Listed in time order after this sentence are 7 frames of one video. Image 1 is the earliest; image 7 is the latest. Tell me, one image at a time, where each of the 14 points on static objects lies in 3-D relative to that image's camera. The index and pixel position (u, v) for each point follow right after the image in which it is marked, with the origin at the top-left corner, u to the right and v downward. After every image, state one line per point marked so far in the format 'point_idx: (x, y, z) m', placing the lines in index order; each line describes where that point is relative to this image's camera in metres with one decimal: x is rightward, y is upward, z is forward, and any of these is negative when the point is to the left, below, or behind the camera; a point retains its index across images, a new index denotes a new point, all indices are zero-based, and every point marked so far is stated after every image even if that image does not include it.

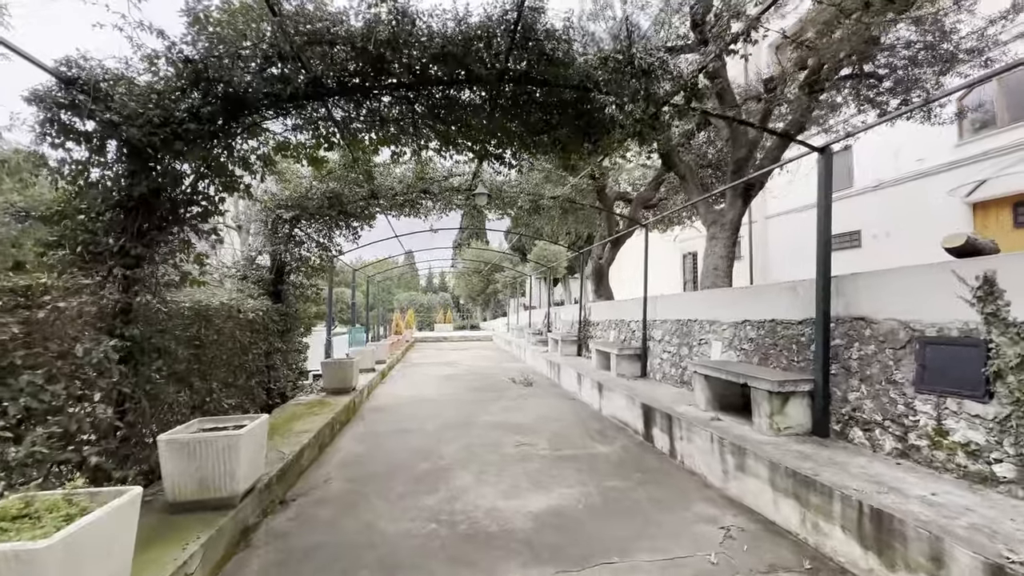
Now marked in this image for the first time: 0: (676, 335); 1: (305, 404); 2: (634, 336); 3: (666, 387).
0: (+2.0, -0.6, +5.4) m
1: (-2.5, -1.4, +5.3) m
2: (+1.8, -0.7, +6.6) m
3: (+1.7, -1.1, +5.1) m
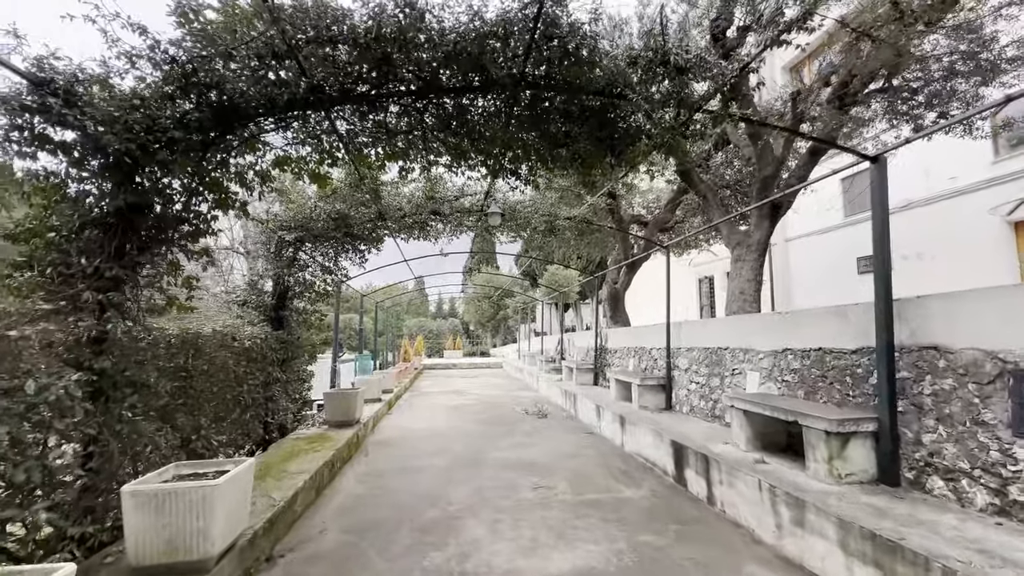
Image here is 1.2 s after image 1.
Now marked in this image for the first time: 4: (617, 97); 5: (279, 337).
0: (+2.1, -0.8, +5.0) m
1: (-2.3, -1.7, +5.0) m
2: (+2.0, -1.1, +6.2) m
3: (+1.9, -1.4, +4.6) m
4: (+0.7, +1.2, +2.9) m
5: (-2.5, -0.5, +4.9) m
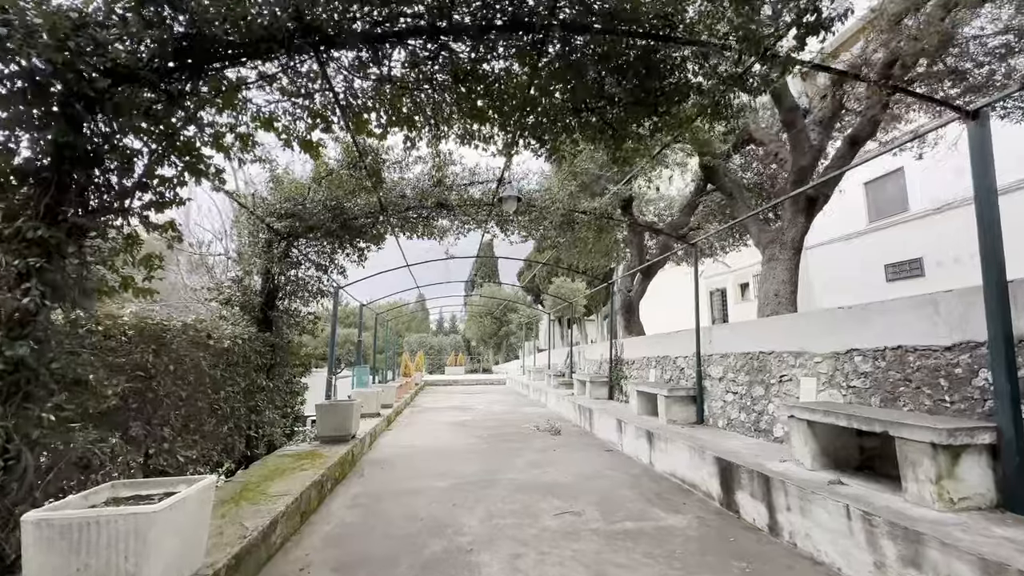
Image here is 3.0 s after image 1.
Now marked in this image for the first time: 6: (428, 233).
0: (+2.3, -0.8, +4.4) m
1: (-2.1, -1.6, +4.4) m
2: (+2.1, -1.1, +5.6) m
3: (+2.1, -1.4, +4.1) m
4: (+0.8, +1.3, +2.4) m
5: (-2.4, -0.5, +4.3) m
6: (-1.0, +0.7, +5.4) m
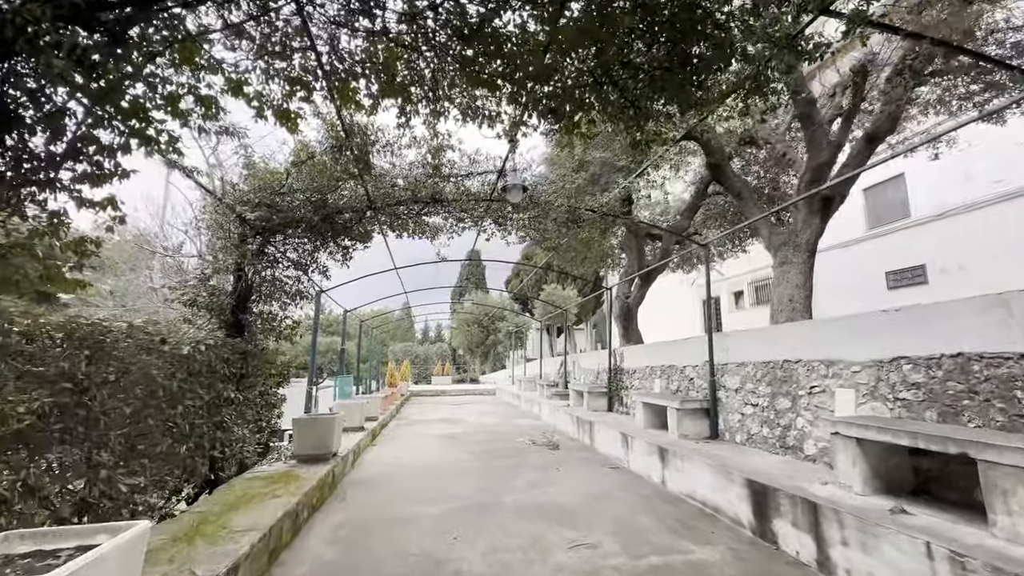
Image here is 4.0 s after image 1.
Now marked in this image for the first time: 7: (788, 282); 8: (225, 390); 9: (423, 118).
0: (+2.3, -0.8, +4.0) m
1: (-2.1, -1.6, +3.9) m
2: (+2.1, -1.1, +5.3) m
3: (+2.1, -1.4, +3.7) m
4: (+0.9, +1.3, +2.0) m
5: (-2.4, -0.5, +3.8) m
6: (-1.0, +0.7, +5.0) m
7: (+3.2, +0.1, +5.2) m
8: (-2.3, -0.8, +3.7) m
9: (-0.6, +1.1, +2.9) m
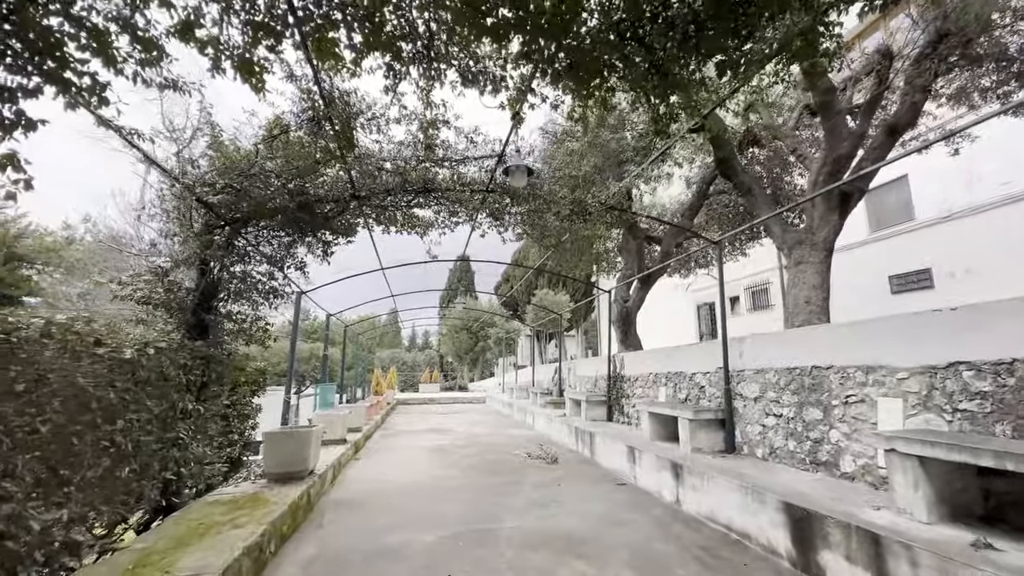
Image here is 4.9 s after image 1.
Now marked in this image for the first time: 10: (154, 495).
0: (+2.3, -0.8, +3.7) m
1: (-2.1, -1.6, +3.4) m
2: (+2.1, -1.2, +4.9) m
3: (+2.1, -1.4, +3.3) m
4: (+1.0, +1.4, +1.7) m
5: (-2.4, -0.5, +3.4) m
6: (-1.0, +0.7, +4.5) m
7: (+3.2, +0.1, +4.8) m
8: (-2.3, -0.8, +3.2) m
9: (-0.6, +1.2, +2.5) m
10: (-2.4, -1.4, +3.0) m
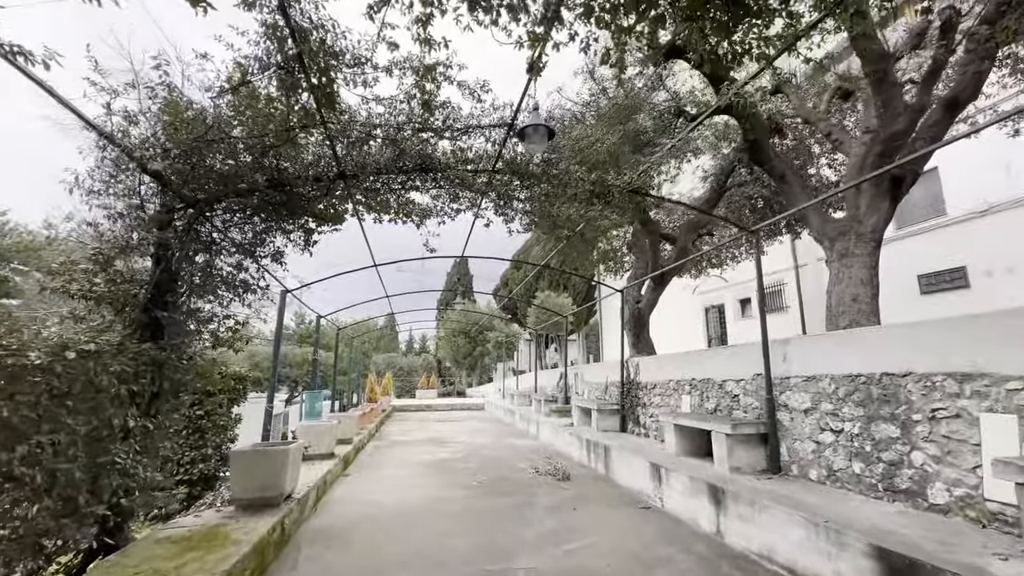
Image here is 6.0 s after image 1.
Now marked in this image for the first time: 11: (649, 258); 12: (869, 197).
0: (+2.4, -0.8, +3.1) m
1: (-2.1, -1.5, +2.8) m
2: (+2.1, -1.1, +4.3) m
3: (+2.2, -1.3, +2.7) m
4: (+1.1, +1.5, +1.1) m
5: (-2.3, -0.4, +2.8) m
6: (-1.0, +0.7, +4.0) m
7: (+3.2, +0.1, +4.3) m
8: (-2.2, -0.7, +2.6) m
9: (-0.5, +1.2, +2.0) m
10: (-2.3, -1.3, +2.4) m
11: (+2.3, +0.5, +7.6) m
12: (+3.4, +0.9, +4.3) m
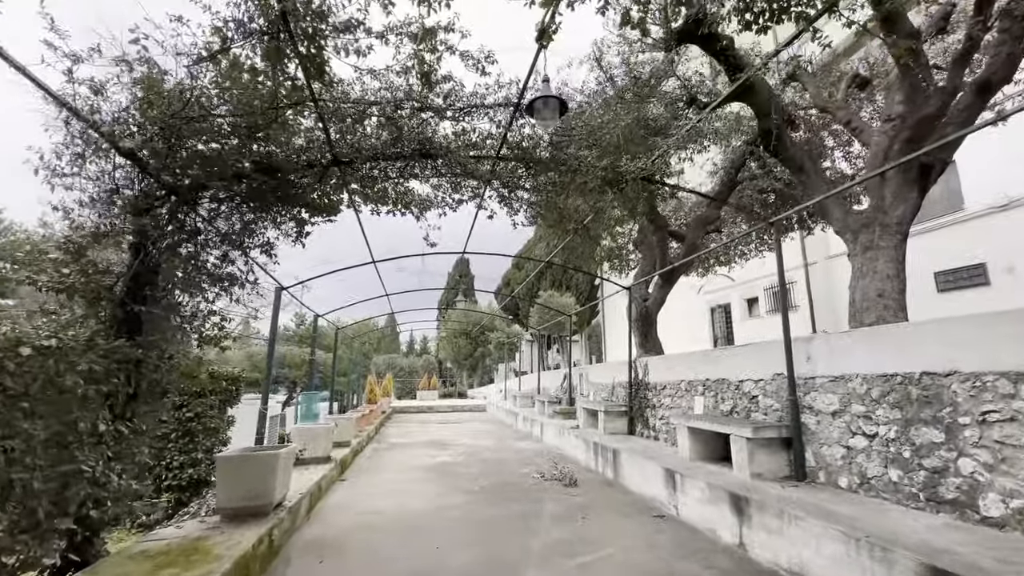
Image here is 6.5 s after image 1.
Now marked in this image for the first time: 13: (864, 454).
0: (+2.4, -0.7, +2.9) m
1: (-2.0, -1.5, +2.5) m
2: (+2.2, -1.1, +4.1) m
3: (+2.2, -1.3, +2.5) m
4: (+1.1, +1.5, +0.9) m
5: (-2.2, -0.4, +2.5) m
6: (-0.9, +0.8, +3.7) m
7: (+3.3, +0.1, +4.1) m
8: (-2.2, -0.7, +2.3) m
9: (-0.4, +1.3, +1.7) m
10: (-2.2, -1.3, +2.1) m
11: (+2.4, +0.5, +7.3) m
12: (+3.5, +0.9, +4.0) m
13: (+2.3, -1.1, +3.0) m
